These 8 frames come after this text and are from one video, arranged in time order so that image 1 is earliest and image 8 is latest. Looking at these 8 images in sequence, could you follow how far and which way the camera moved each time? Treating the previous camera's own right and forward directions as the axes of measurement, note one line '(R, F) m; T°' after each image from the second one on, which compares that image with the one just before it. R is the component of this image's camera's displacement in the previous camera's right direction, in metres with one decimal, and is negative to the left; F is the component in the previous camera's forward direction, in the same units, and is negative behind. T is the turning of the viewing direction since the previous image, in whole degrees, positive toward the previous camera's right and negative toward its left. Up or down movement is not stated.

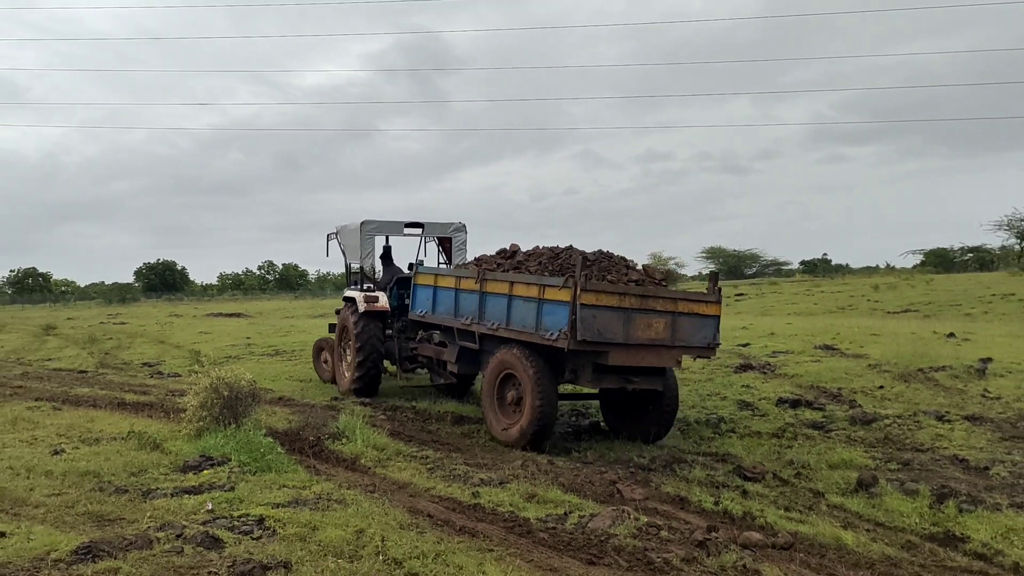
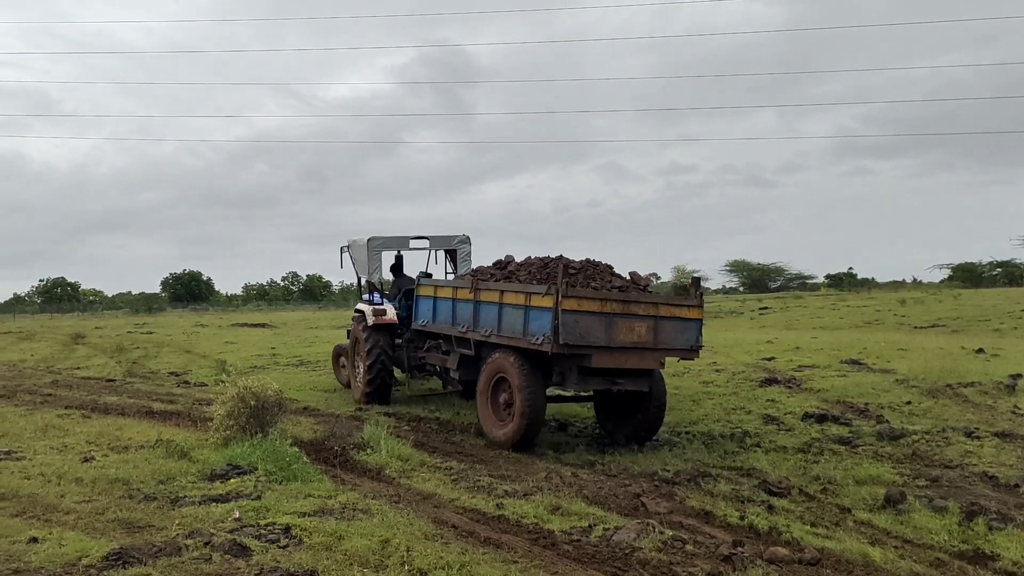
(+0.1, 0.0) m; -2°
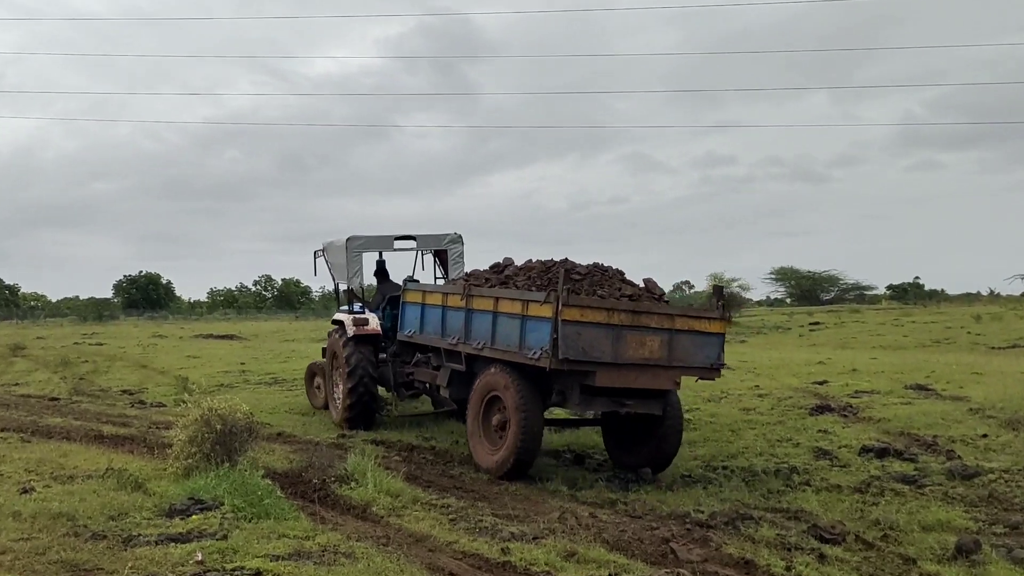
(-0.1, +1.5) m; 0°
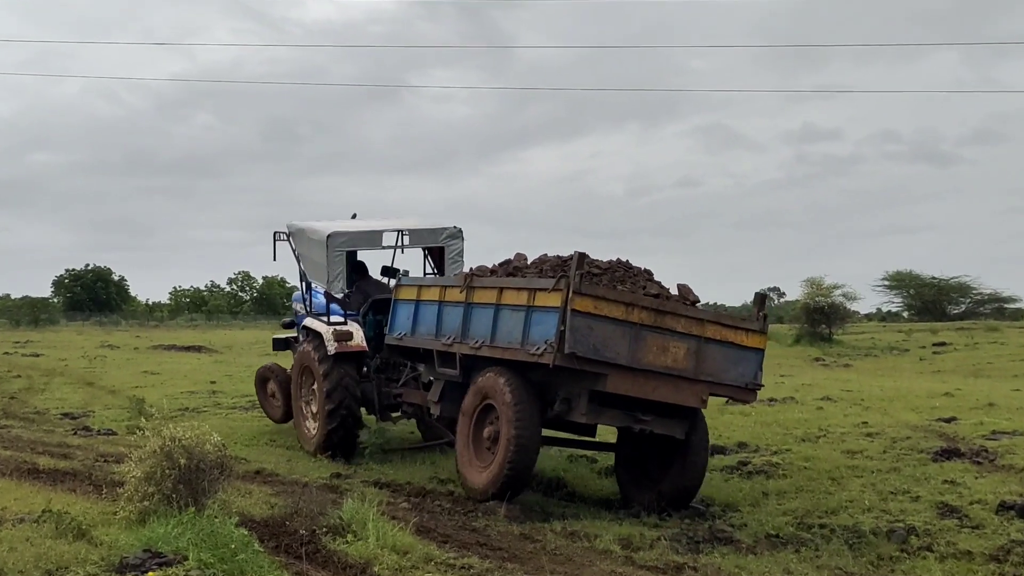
(-0.2, +1.9) m; 0°
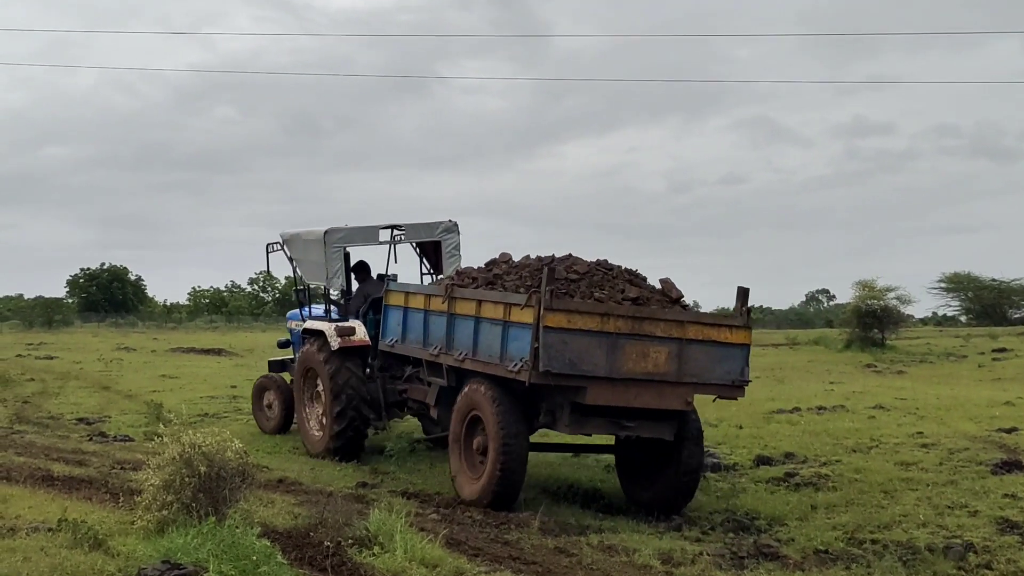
(-0.1, +0.3) m; -1°
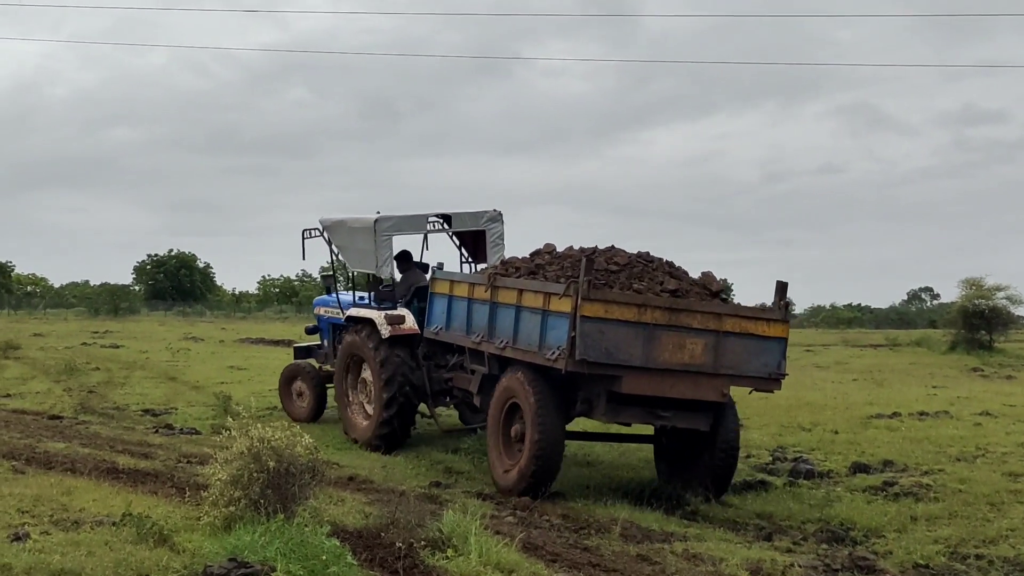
(-0.3, +0.3) m; -2°
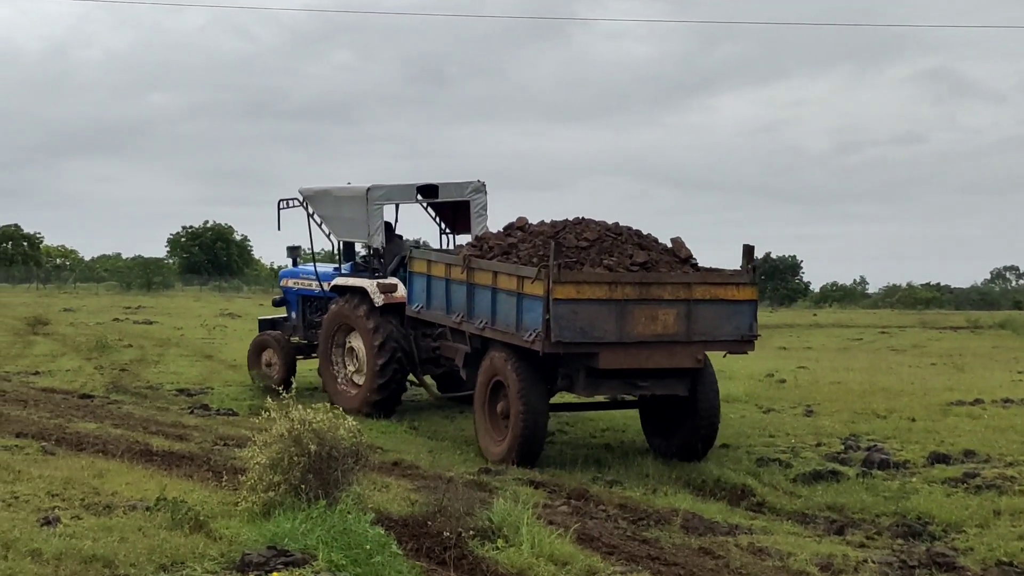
(-0.2, +0.4) m; -1°
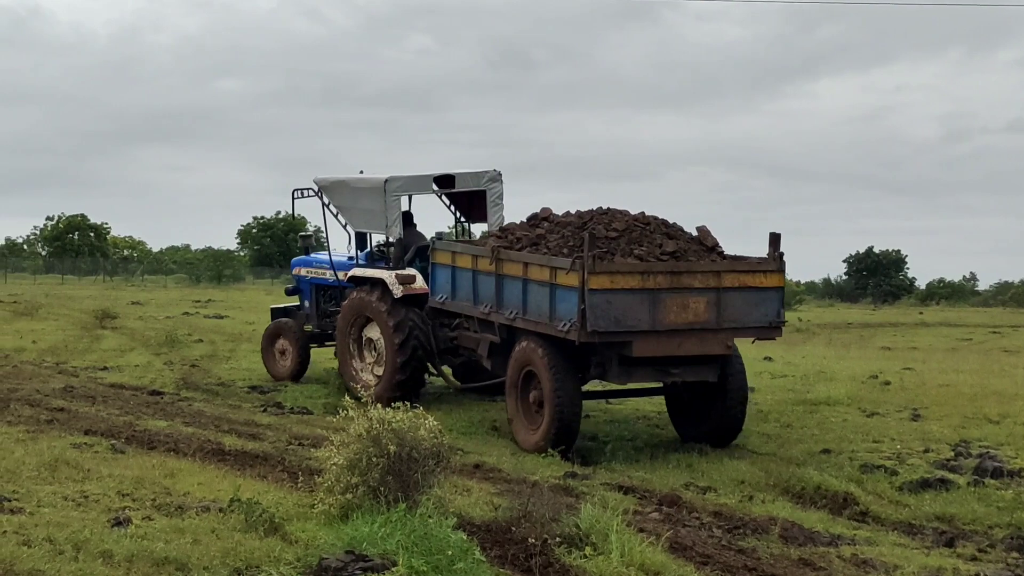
(-0.3, +0.3) m; -2°
